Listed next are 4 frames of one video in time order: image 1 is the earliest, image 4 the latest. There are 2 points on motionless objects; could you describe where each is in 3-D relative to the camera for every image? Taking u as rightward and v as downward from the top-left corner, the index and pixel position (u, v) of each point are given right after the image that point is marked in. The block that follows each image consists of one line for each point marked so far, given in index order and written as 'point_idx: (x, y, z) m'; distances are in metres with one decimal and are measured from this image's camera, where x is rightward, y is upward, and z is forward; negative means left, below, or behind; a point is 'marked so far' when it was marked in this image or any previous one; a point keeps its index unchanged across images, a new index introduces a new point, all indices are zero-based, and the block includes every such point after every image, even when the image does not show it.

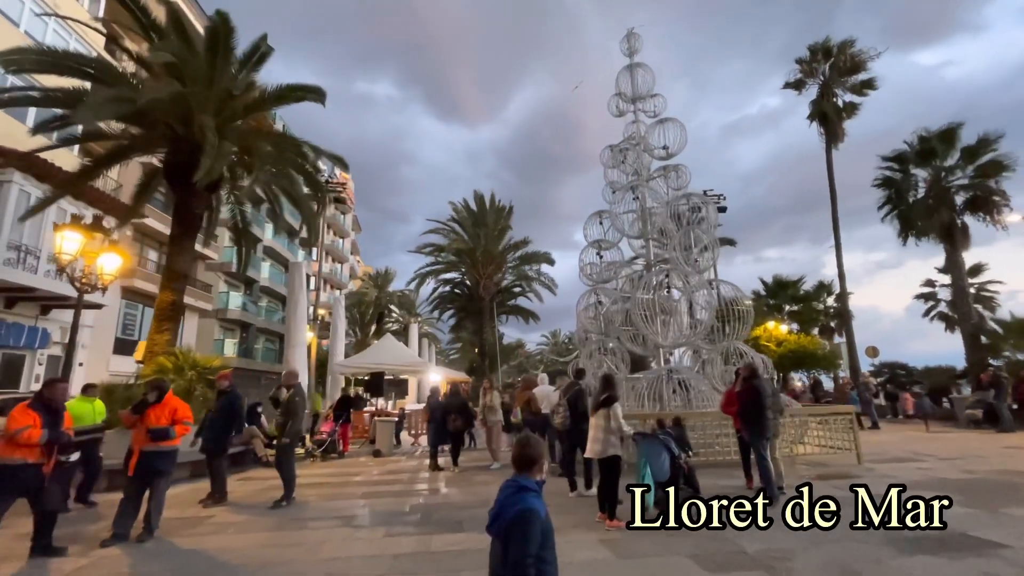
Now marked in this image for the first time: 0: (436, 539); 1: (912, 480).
0: (-0.8, -2.5, +5.7) m
1: (+5.8, -2.7, +8.3) m
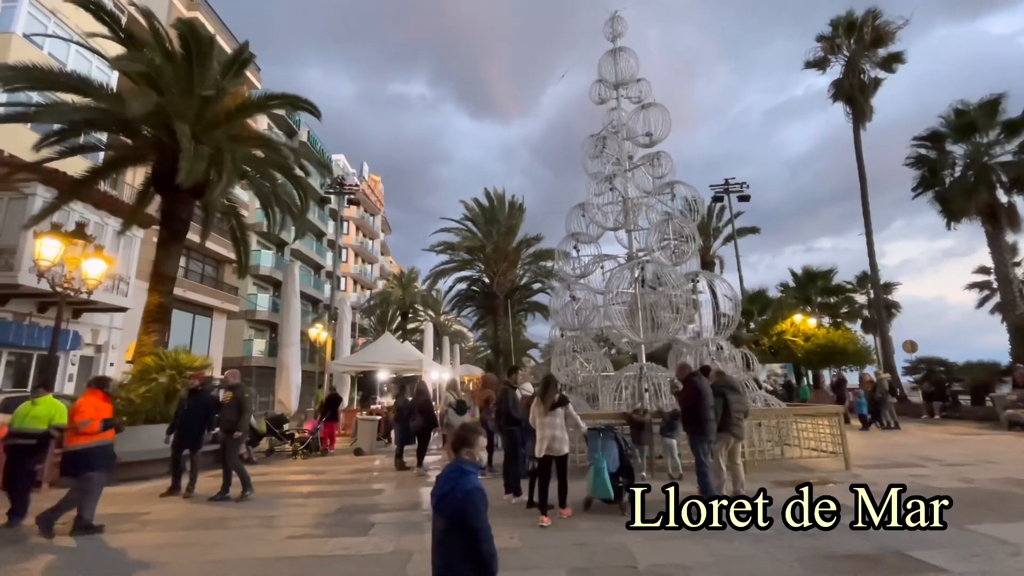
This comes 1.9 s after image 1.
0: (-1.8, -2.5, +5.6) m
1: (+5.0, -2.6, +7.5) m
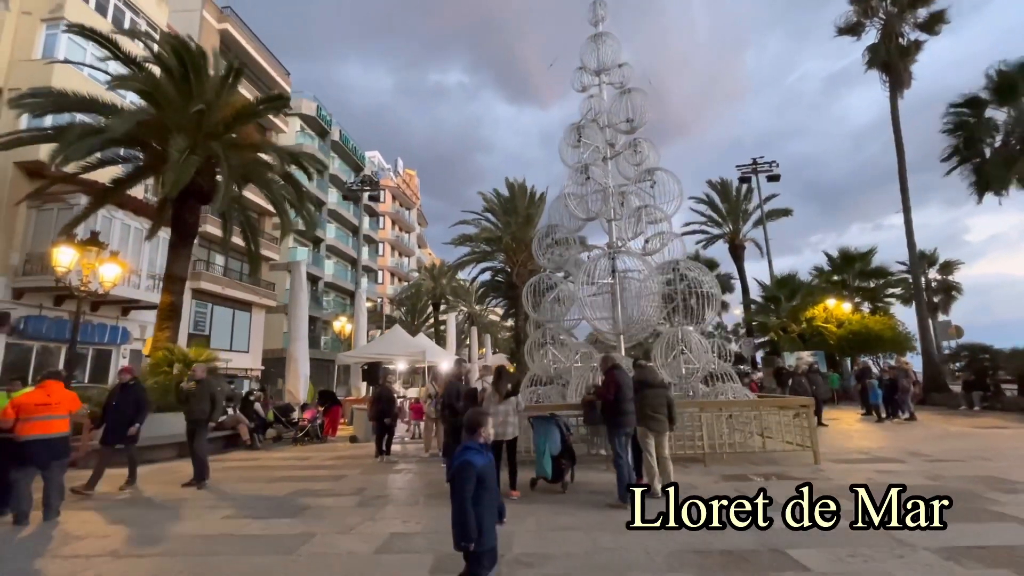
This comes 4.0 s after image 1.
0: (-2.7, -2.5, +6.1) m
1: (+4.3, -2.4, +7.2) m
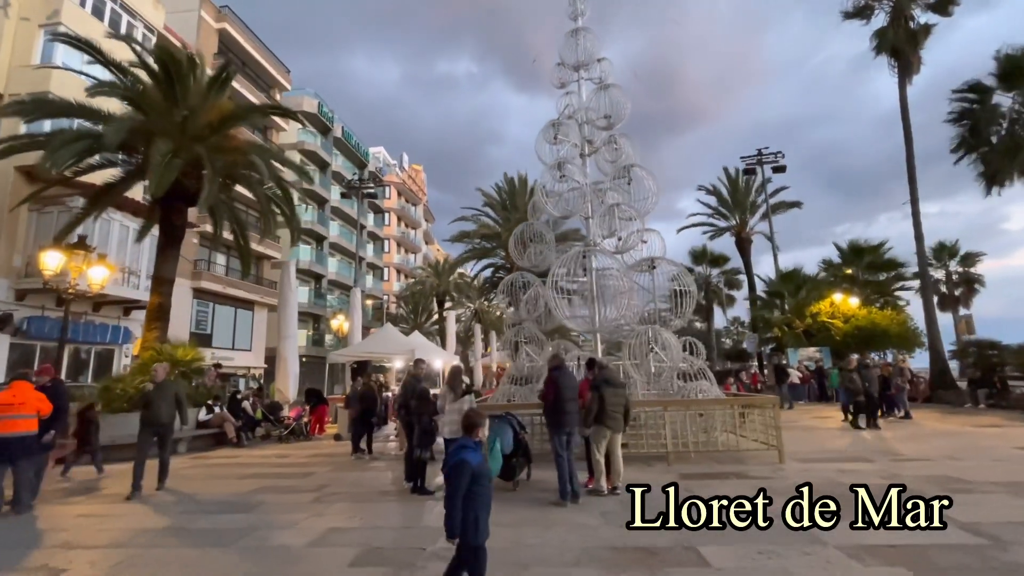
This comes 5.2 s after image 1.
0: (-3.3, -2.5, +6.1) m
1: (+3.7, -2.4, +7.0) m
